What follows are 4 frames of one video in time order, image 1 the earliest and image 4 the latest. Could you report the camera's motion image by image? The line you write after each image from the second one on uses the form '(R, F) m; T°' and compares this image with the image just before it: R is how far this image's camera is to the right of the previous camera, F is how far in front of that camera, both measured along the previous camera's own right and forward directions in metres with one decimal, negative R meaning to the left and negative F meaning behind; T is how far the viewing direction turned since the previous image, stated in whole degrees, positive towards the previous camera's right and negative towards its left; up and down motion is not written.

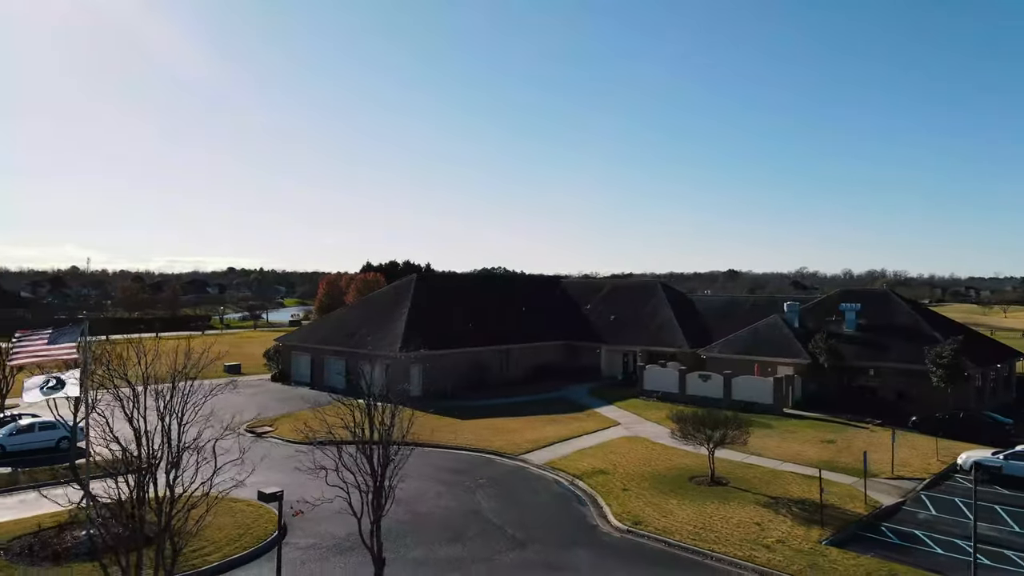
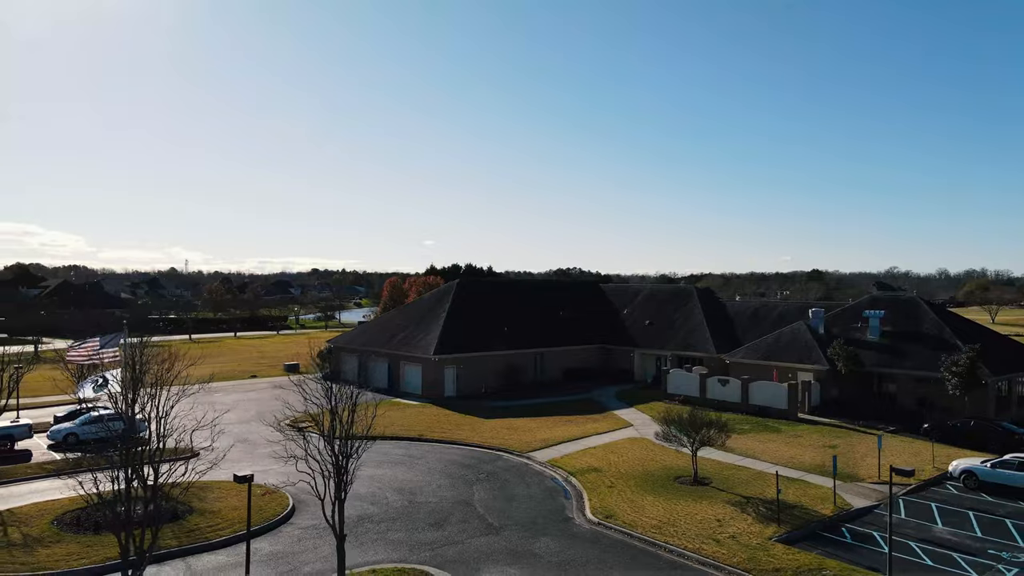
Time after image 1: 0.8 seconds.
(+4.1, -2.6) m; -6°
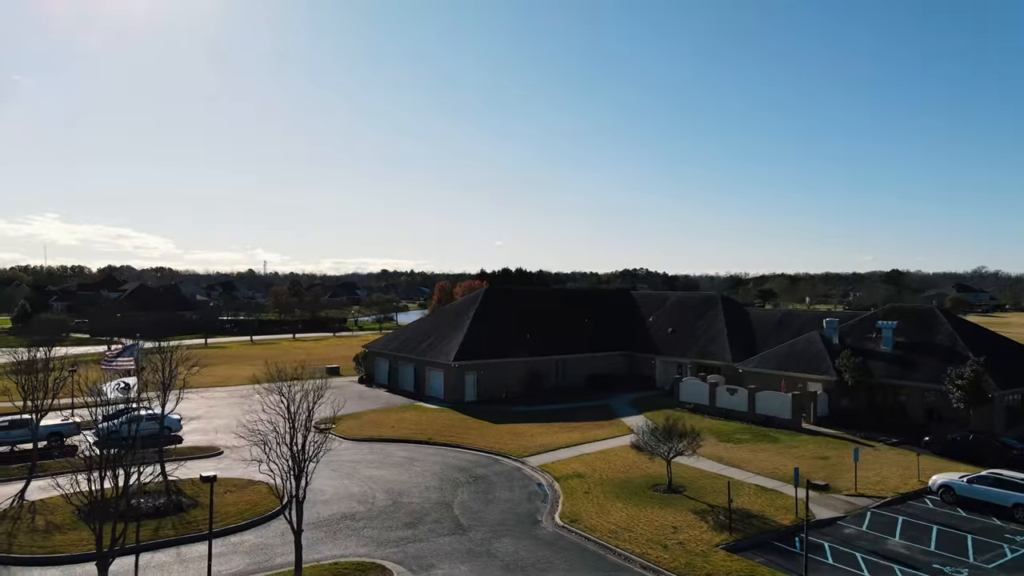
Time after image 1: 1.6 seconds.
(+4.3, -1.9) m; -5°
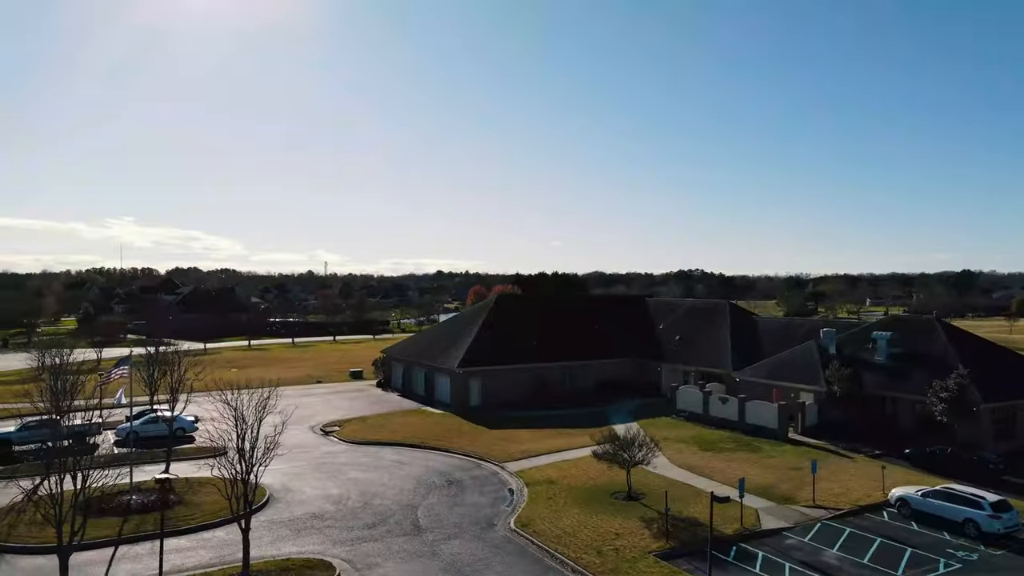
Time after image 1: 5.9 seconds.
(+4.6, -1.6) m; -4°
